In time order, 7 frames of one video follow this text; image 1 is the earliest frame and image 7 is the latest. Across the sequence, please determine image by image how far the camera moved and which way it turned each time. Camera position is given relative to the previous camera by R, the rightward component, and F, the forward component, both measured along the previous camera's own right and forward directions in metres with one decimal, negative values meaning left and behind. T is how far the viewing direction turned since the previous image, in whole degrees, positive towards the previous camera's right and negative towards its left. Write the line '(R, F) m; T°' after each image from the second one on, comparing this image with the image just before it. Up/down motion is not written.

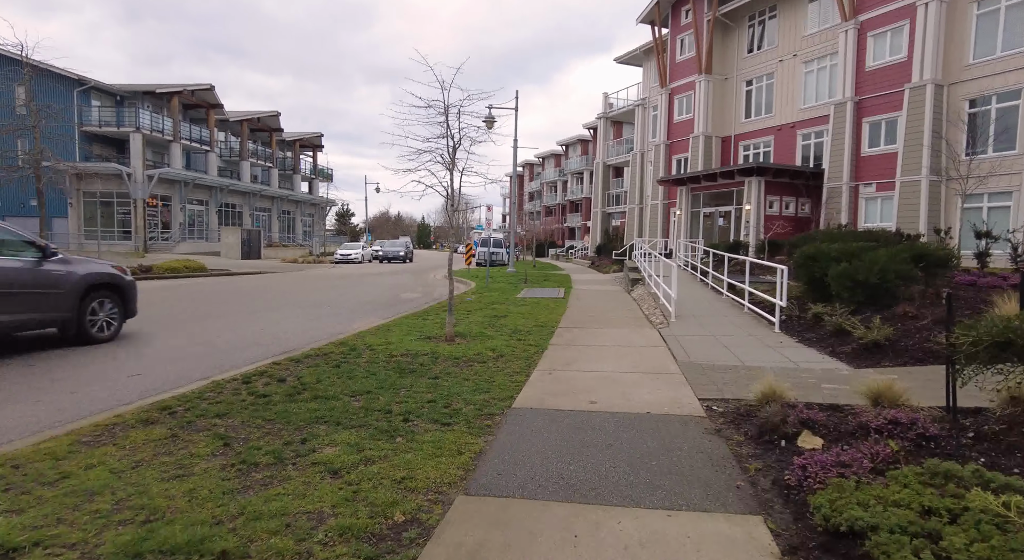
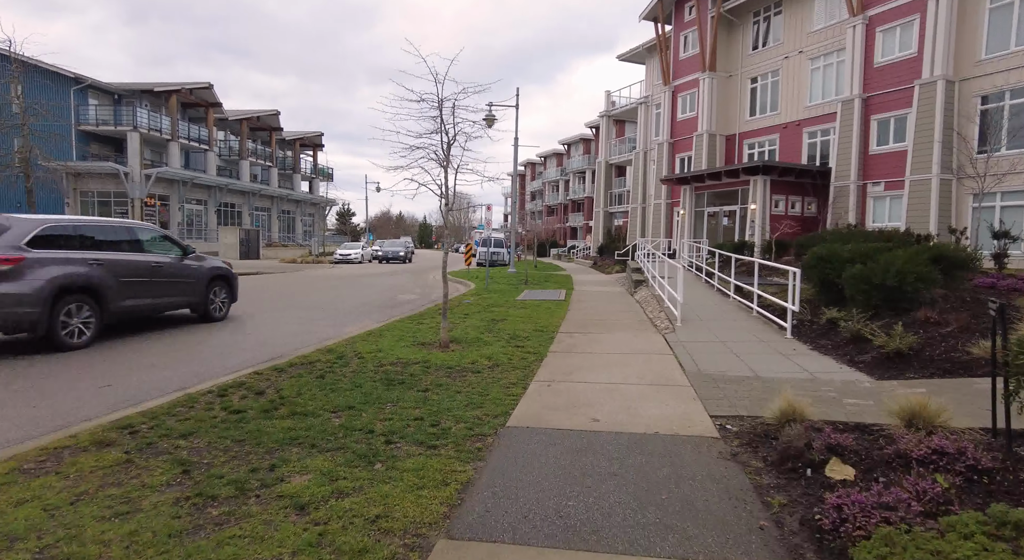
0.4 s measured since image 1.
(+0.1, +0.4) m; 0°
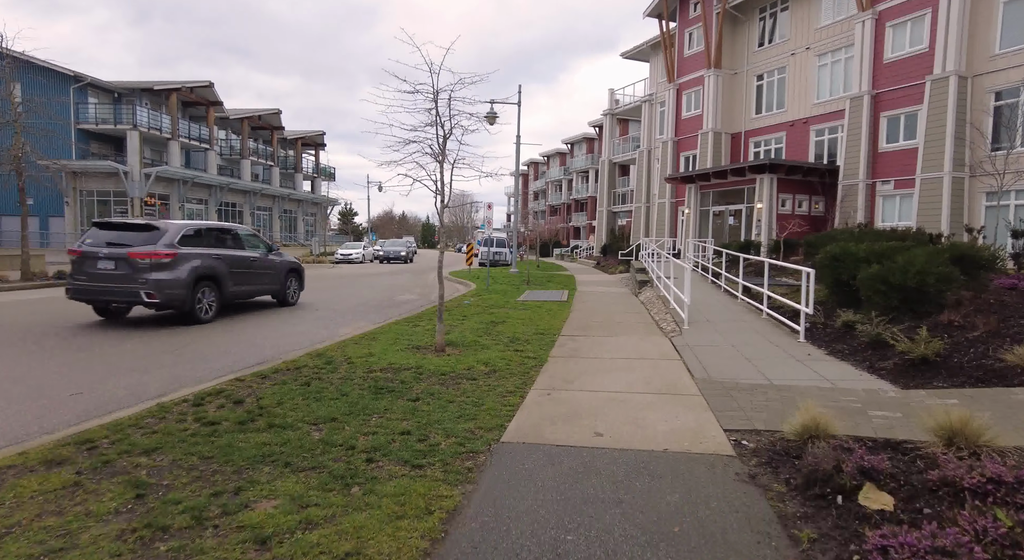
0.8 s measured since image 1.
(+0.1, +0.4) m; 0°
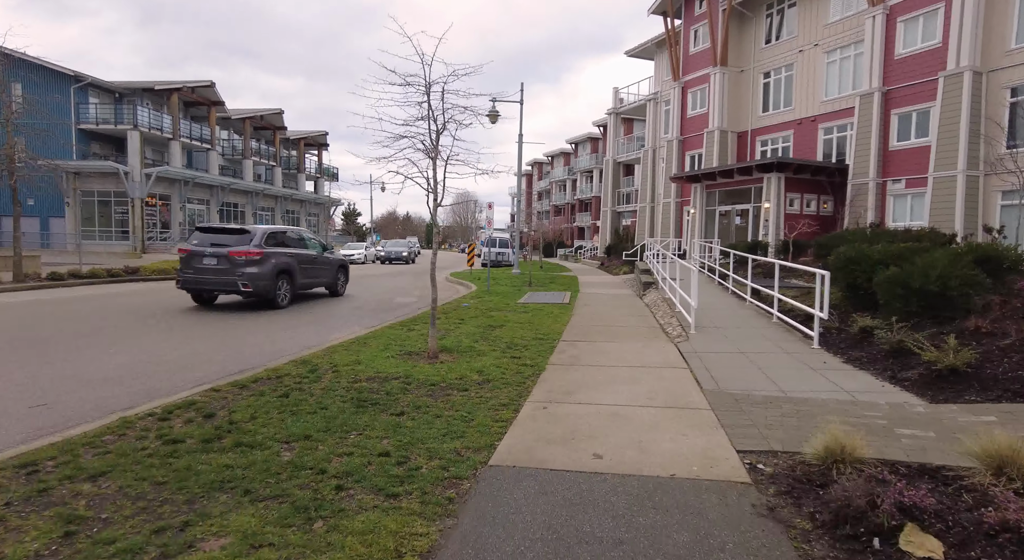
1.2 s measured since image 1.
(+0.1, +0.4) m; 0°
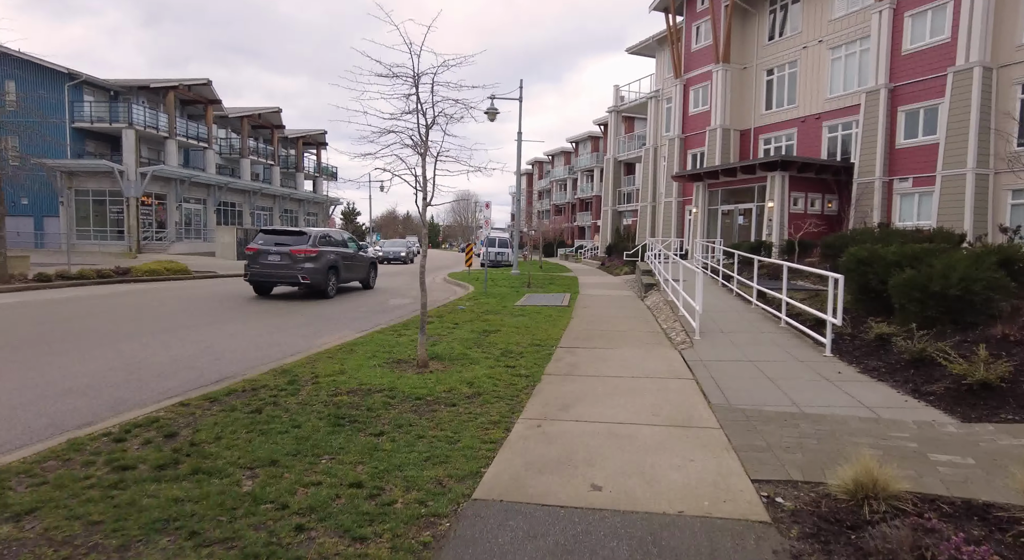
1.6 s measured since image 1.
(+0.1, +0.4) m; 0°
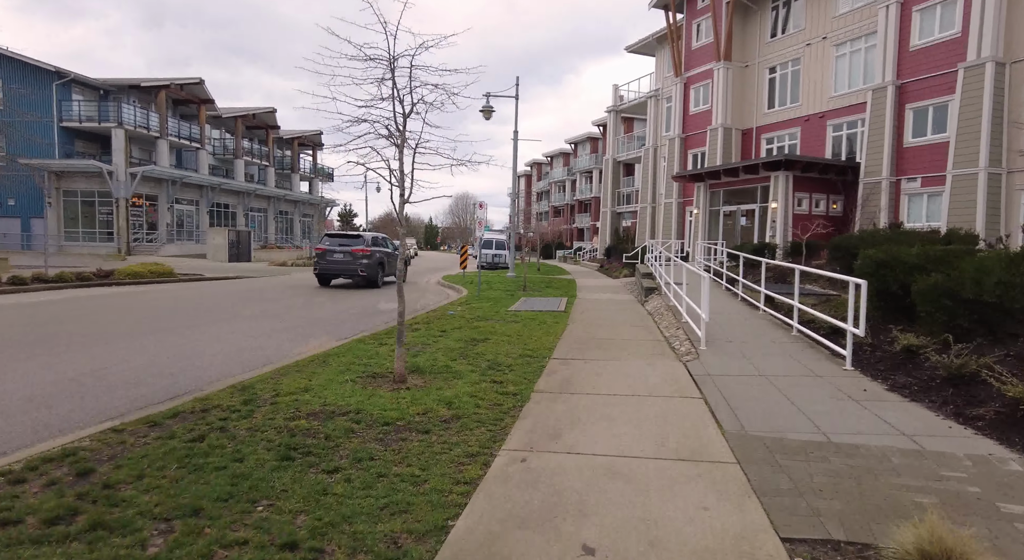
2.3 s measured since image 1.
(+0.1, +0.7) m; 0°
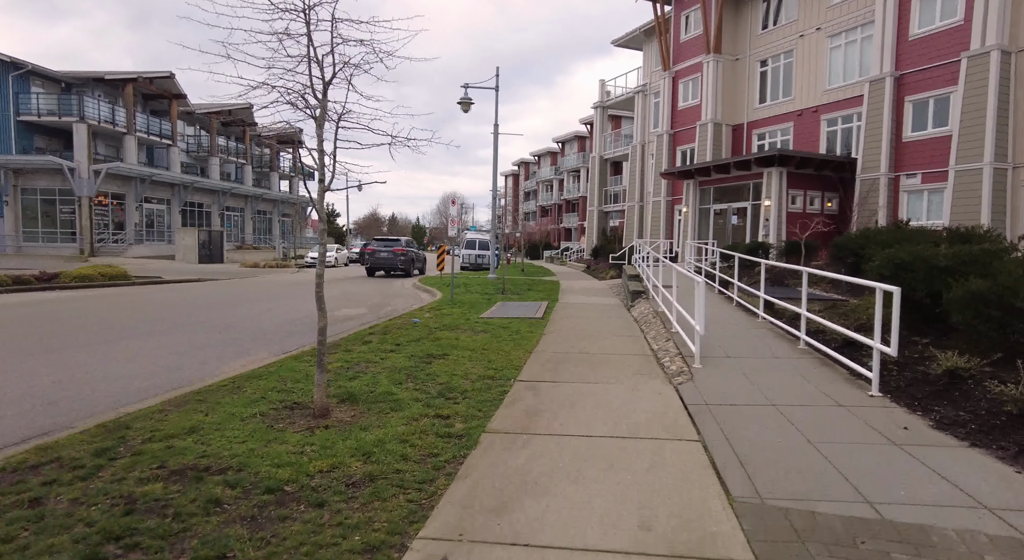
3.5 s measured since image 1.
(+0.4, +1.2) m; +1°
